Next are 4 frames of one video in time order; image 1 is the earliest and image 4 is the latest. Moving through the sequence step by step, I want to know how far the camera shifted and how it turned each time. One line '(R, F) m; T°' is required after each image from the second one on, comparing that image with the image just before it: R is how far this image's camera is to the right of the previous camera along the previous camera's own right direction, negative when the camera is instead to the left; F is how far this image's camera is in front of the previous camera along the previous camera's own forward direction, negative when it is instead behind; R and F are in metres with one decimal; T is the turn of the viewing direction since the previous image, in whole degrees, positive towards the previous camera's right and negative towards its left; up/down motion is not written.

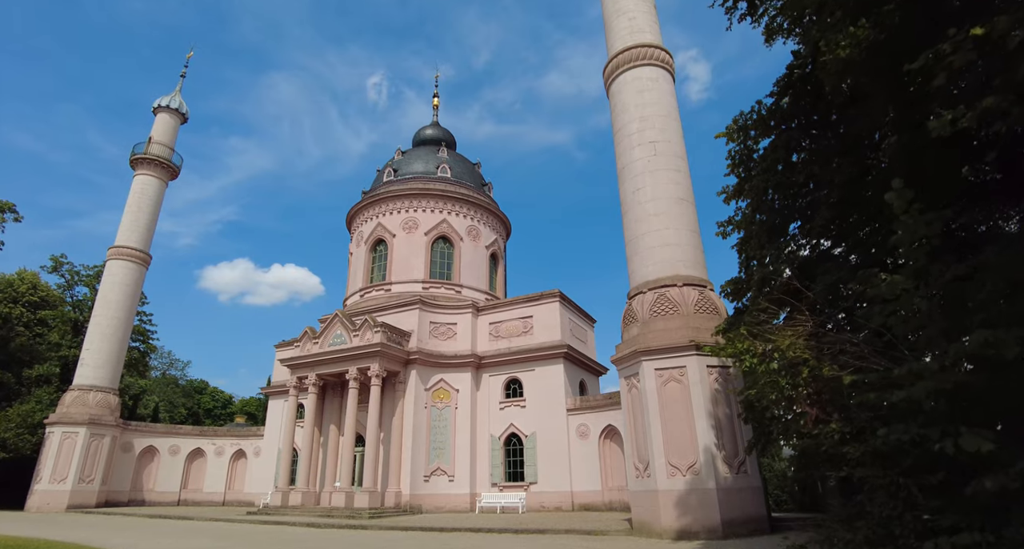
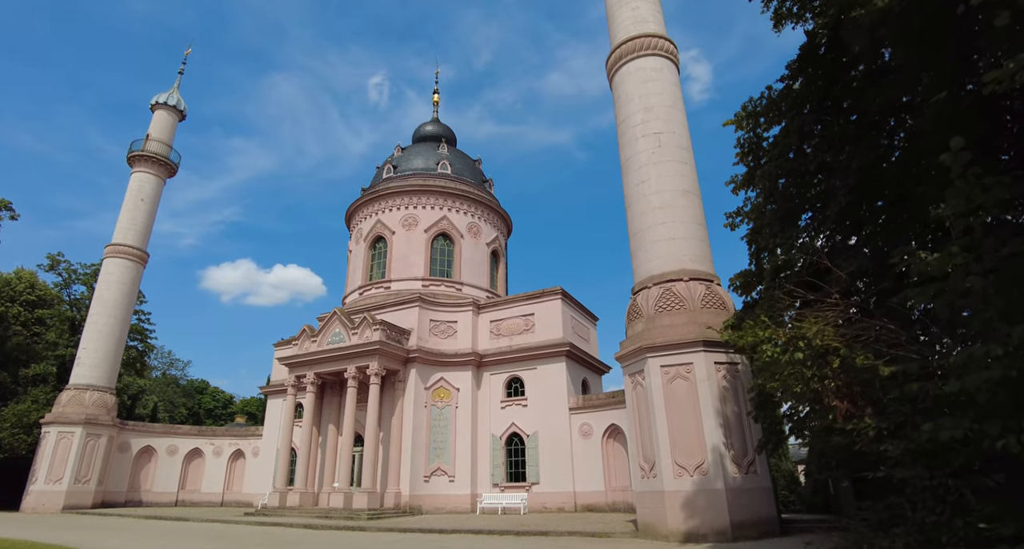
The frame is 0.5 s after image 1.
(0.0, +0.3) m; 0°
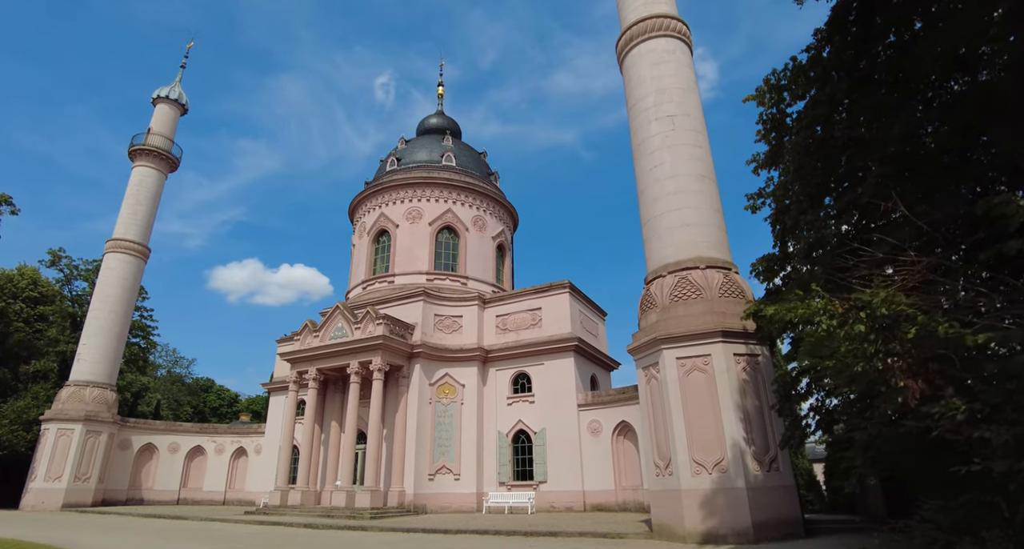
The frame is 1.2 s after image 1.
(0.0, +0.5) m; -1°
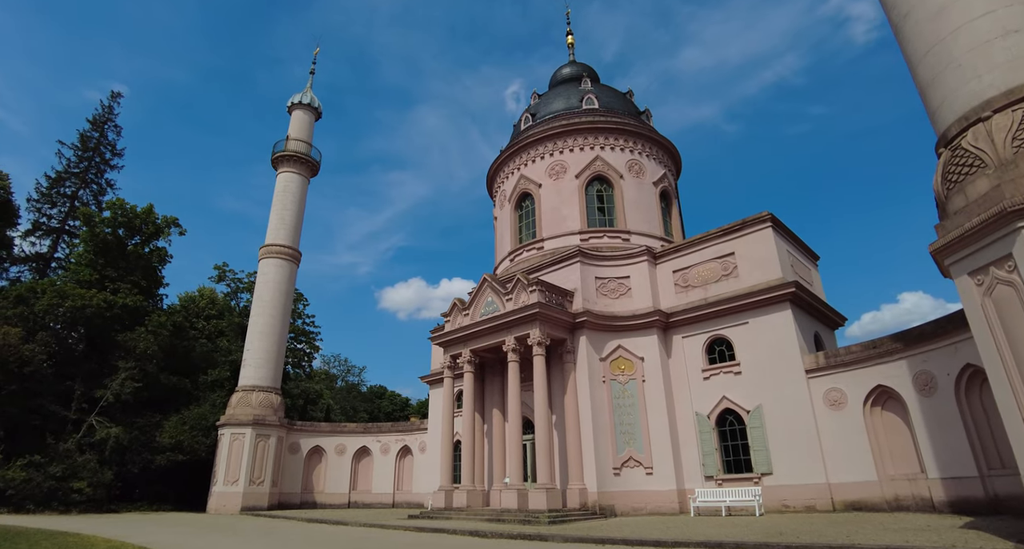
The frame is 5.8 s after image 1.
(-1.1, +3.4) m; -14°
